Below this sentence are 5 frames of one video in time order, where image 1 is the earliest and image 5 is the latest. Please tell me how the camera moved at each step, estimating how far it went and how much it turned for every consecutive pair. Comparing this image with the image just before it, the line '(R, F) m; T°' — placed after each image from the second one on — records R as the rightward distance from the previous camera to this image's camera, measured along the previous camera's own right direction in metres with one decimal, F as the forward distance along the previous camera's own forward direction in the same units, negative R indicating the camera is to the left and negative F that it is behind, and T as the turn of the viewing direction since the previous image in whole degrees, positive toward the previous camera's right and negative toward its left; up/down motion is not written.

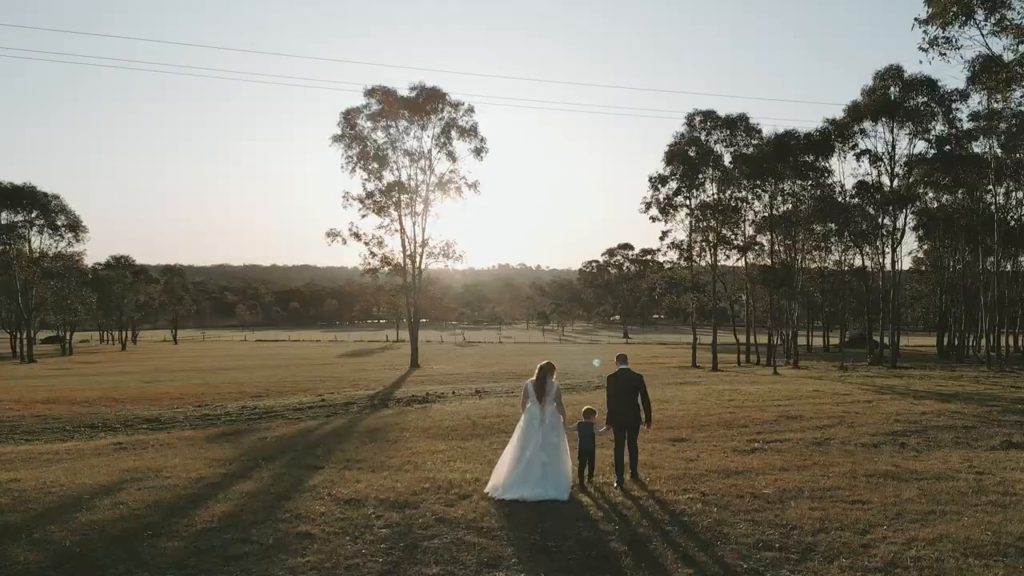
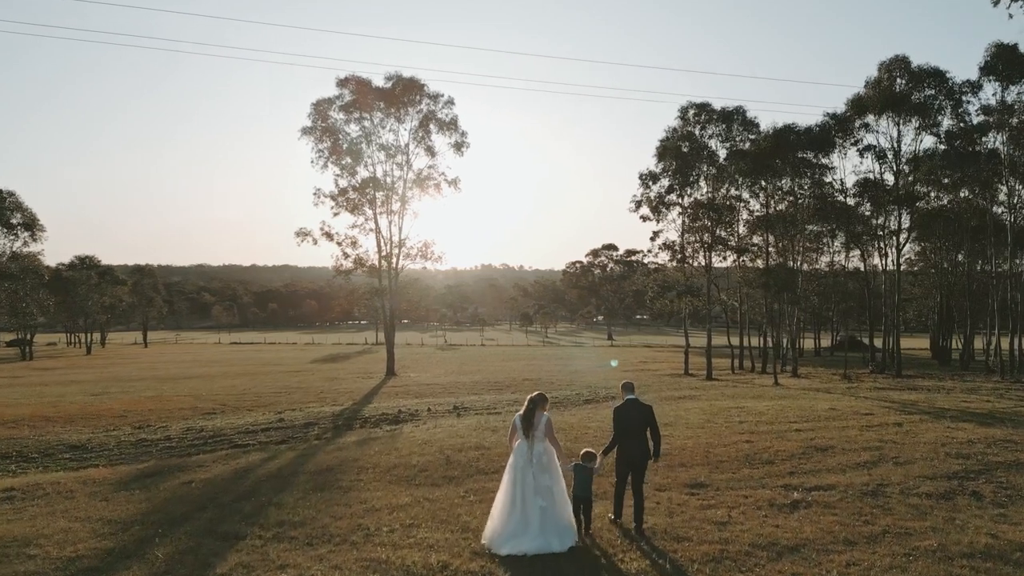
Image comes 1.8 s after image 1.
(0.0, +2.7) m; +2°
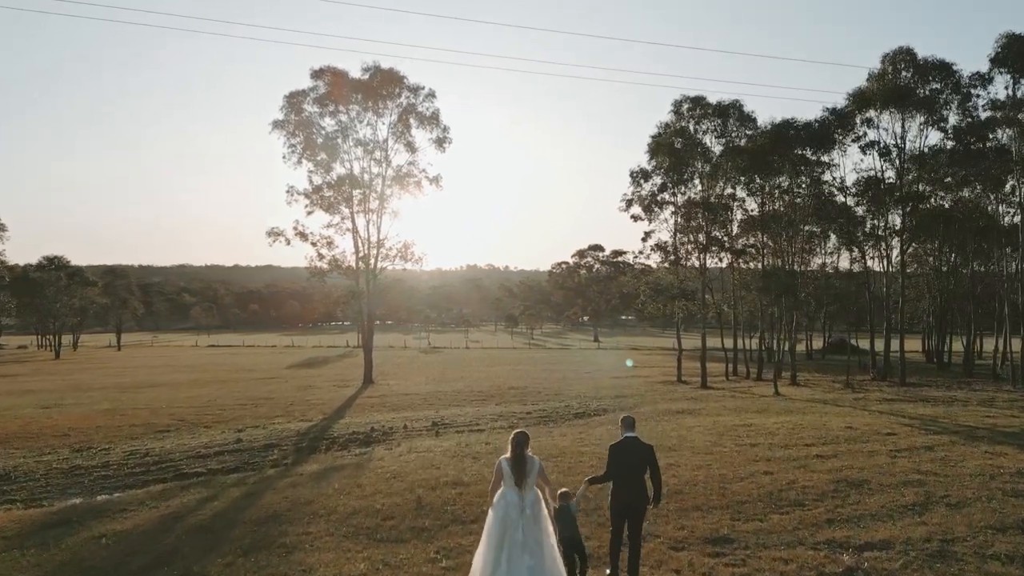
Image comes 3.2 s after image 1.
(0.0, +2.2) m; +1°
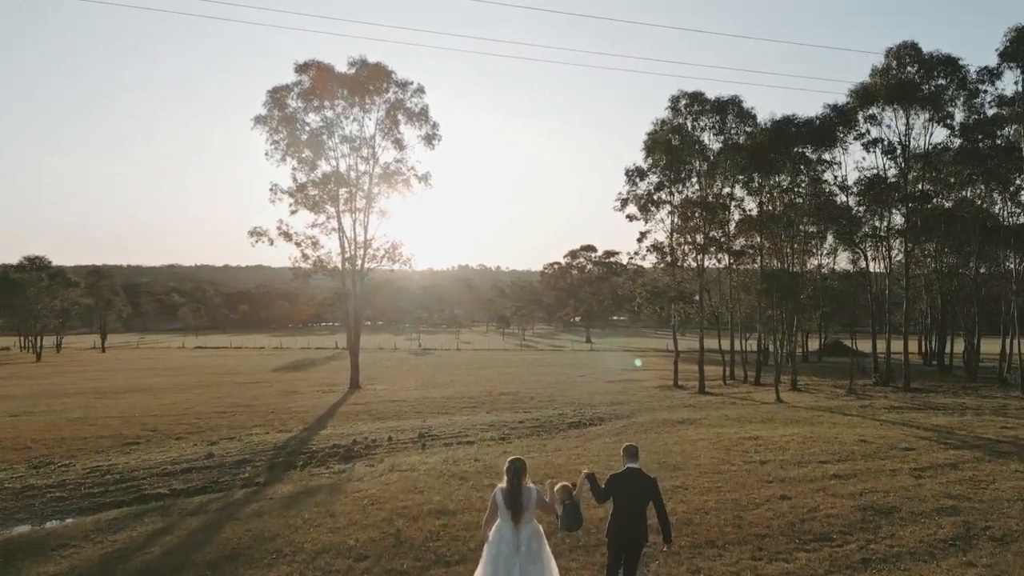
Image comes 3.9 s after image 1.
(0.0, +1.3) m; +1°
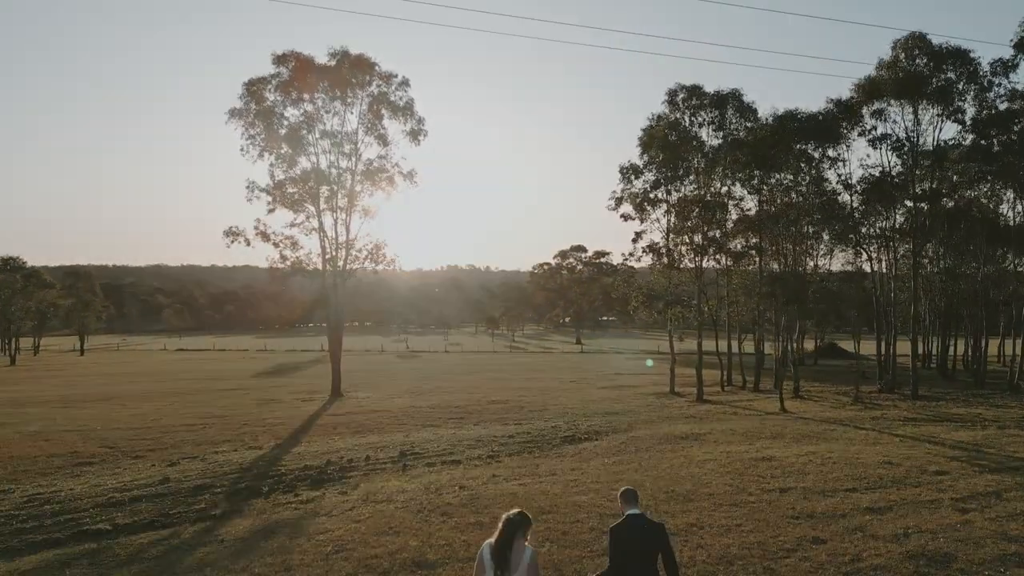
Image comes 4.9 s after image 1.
(0.0, +1.8) m; +1°
